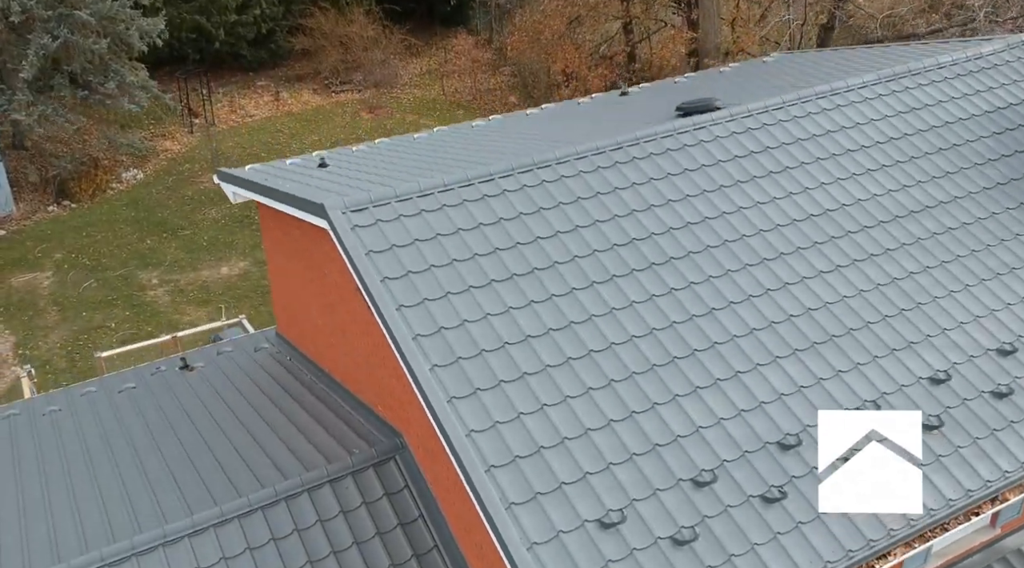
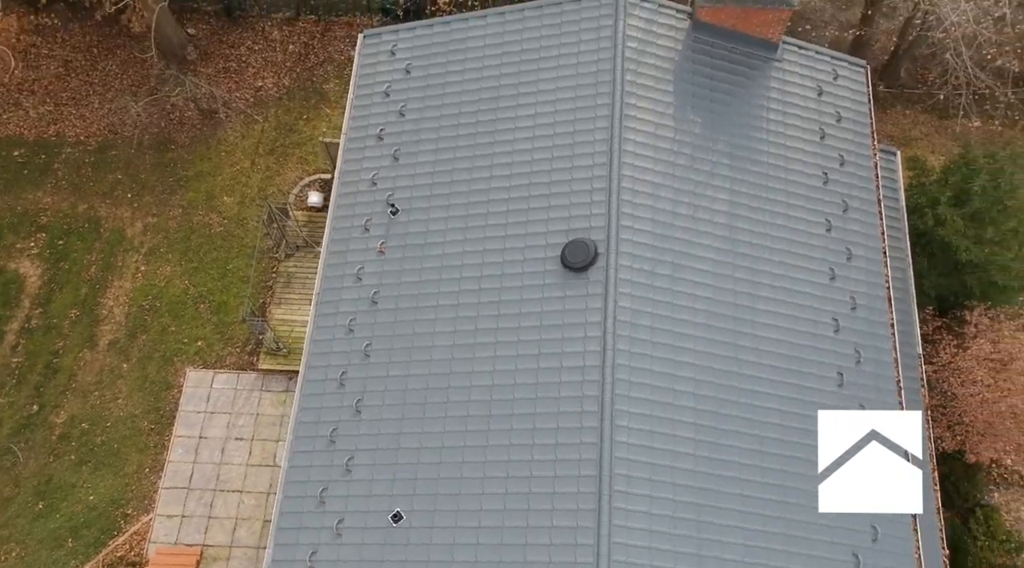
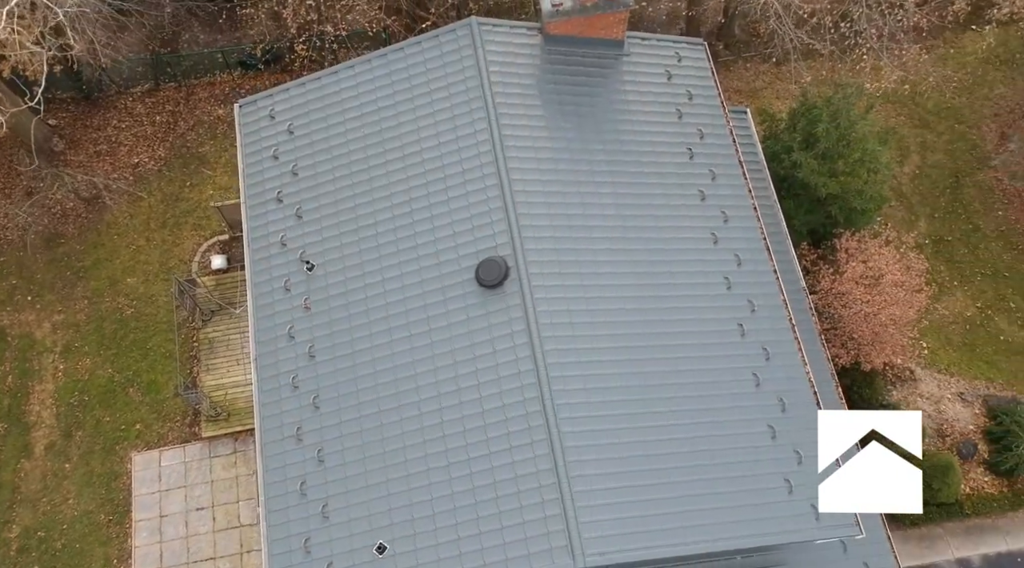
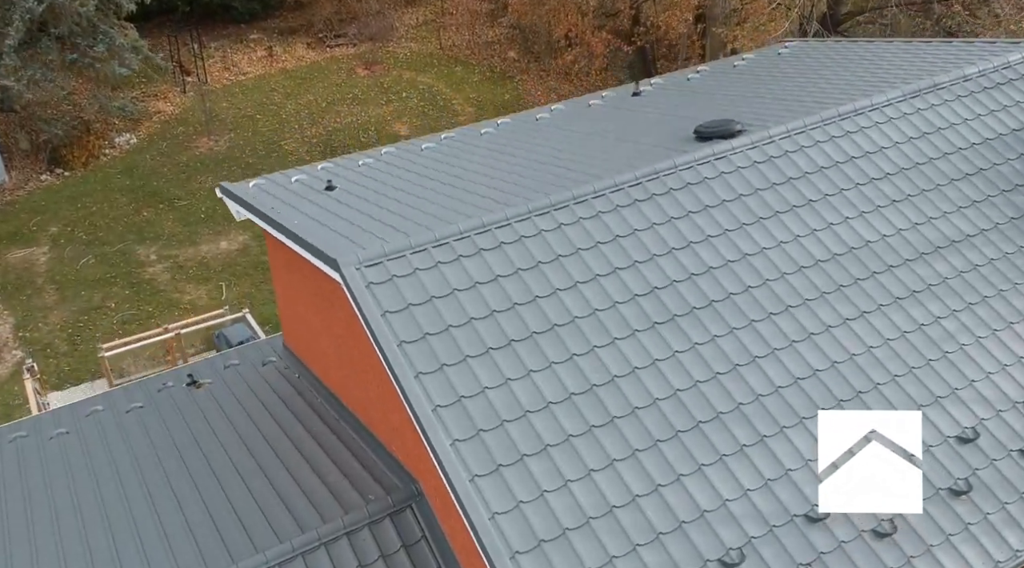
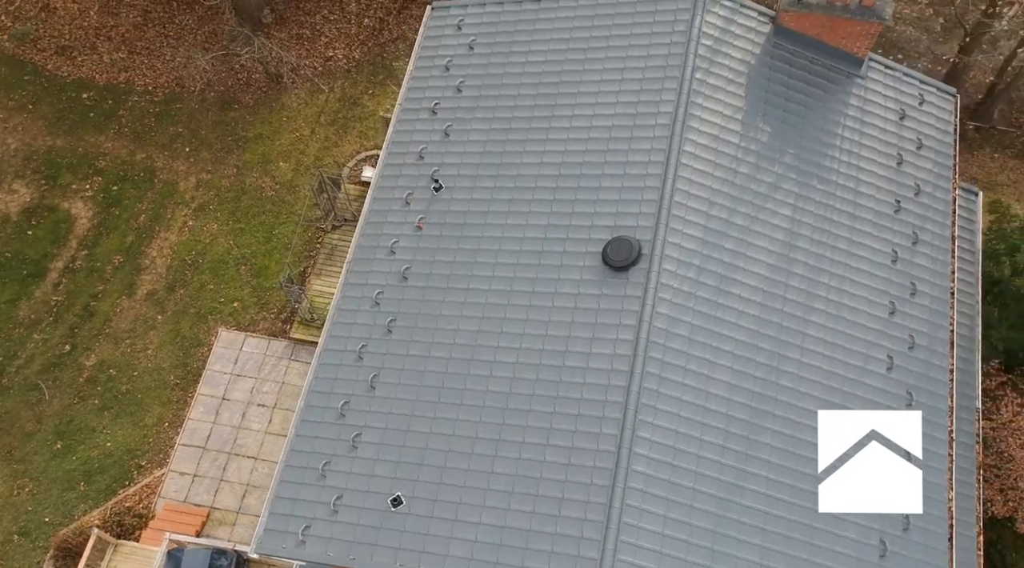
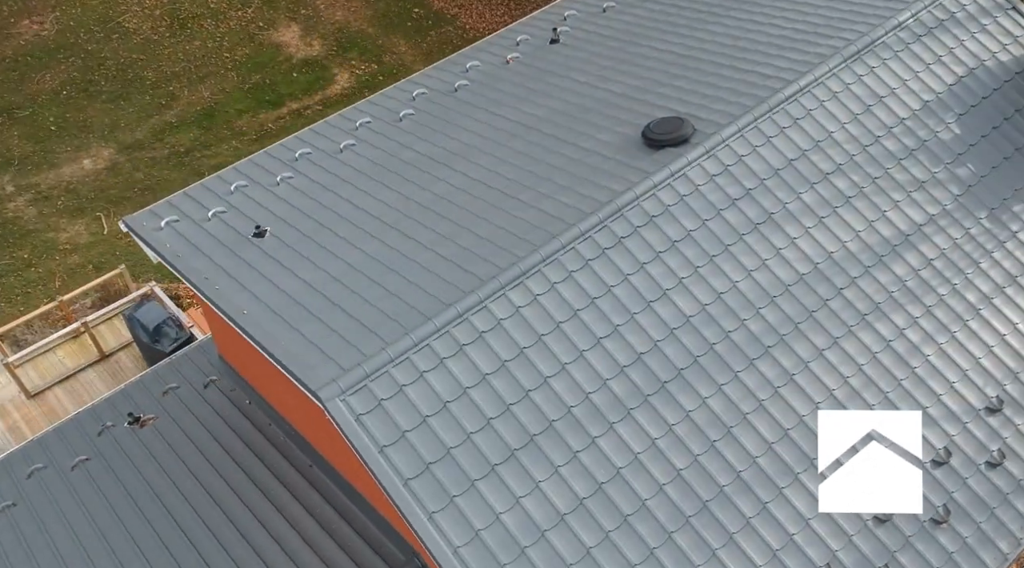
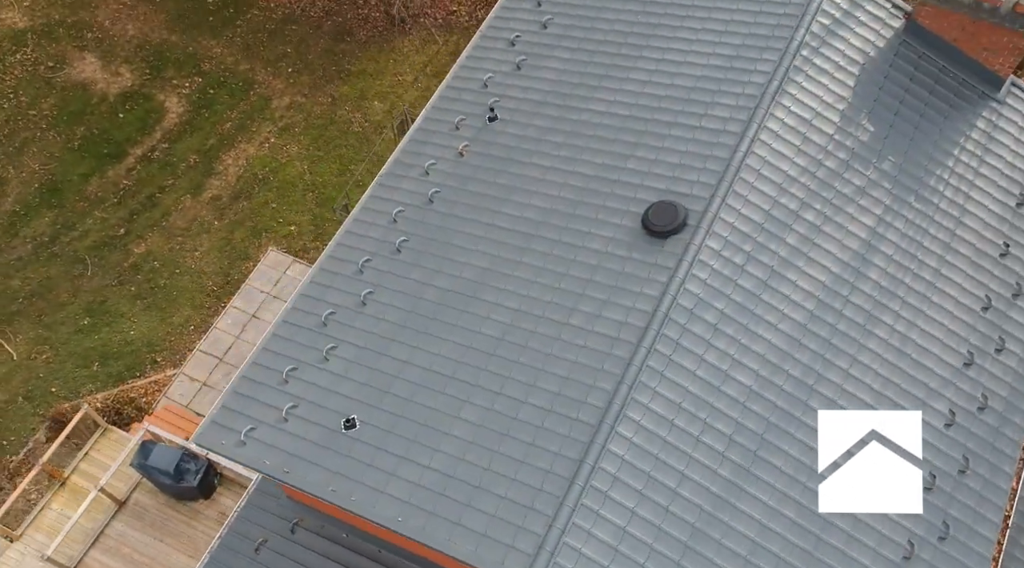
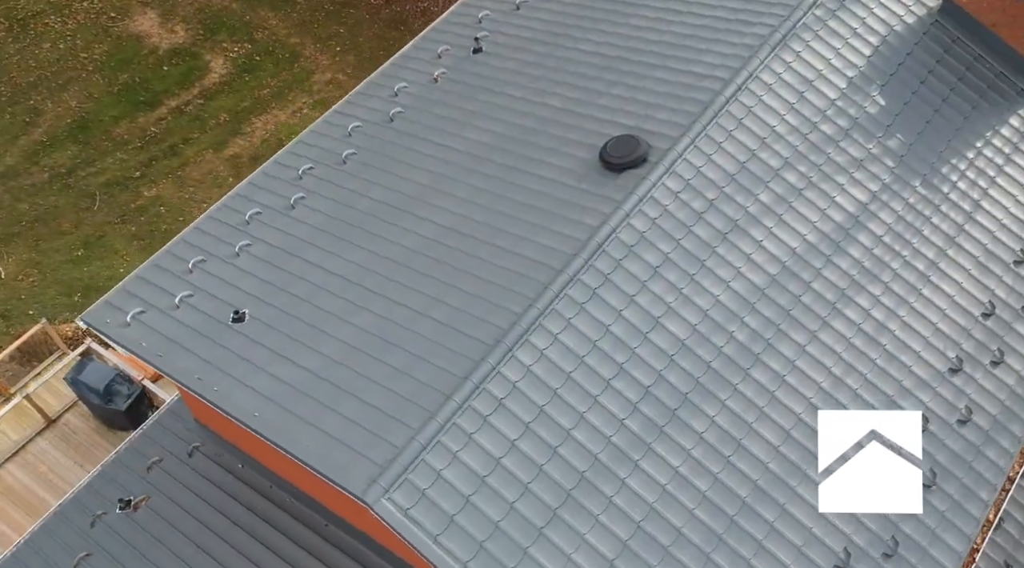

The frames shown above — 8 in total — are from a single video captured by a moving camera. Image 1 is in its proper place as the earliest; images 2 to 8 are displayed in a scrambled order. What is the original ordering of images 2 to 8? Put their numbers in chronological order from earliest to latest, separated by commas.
4, 6, 8, 7, 5, 2, 3
